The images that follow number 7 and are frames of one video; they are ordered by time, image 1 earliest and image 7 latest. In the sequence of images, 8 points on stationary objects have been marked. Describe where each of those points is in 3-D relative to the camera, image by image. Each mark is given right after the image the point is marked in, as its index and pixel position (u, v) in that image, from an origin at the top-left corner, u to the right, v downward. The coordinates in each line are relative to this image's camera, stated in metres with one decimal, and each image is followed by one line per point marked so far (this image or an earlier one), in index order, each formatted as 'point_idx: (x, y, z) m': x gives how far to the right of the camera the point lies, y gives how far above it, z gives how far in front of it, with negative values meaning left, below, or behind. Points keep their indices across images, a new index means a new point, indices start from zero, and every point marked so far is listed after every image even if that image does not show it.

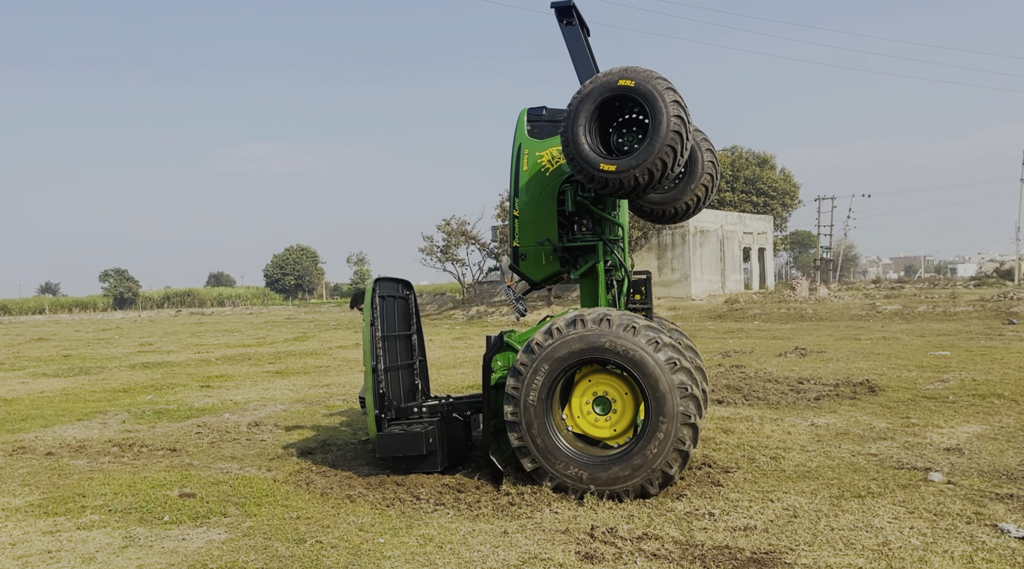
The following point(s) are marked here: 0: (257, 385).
0: (-5.4, -2.1, +18.7) m
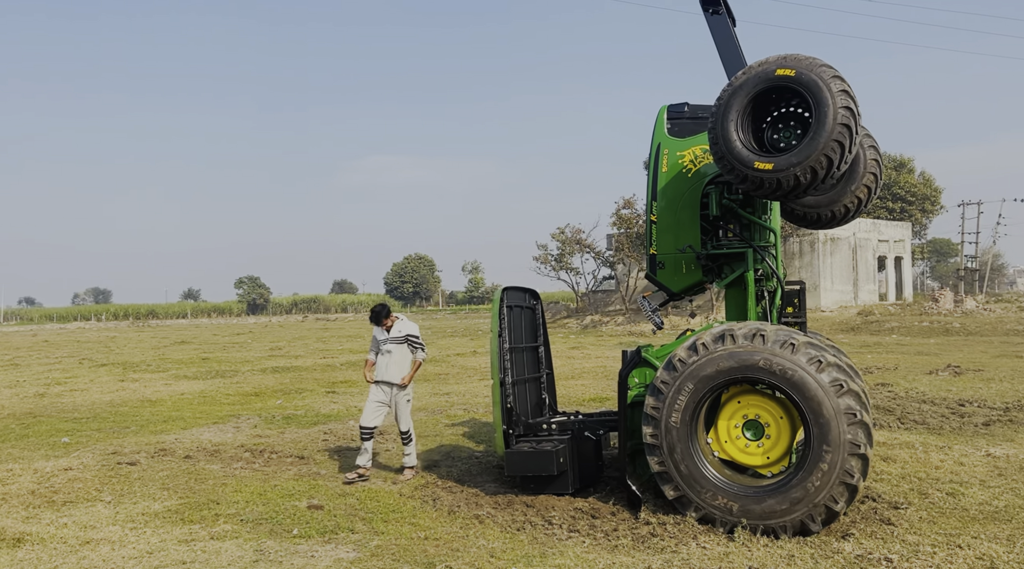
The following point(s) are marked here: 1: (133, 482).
0: (-2.8, -2.3, +18.8) m
1: (-4.4, -2.4, +10.5) m
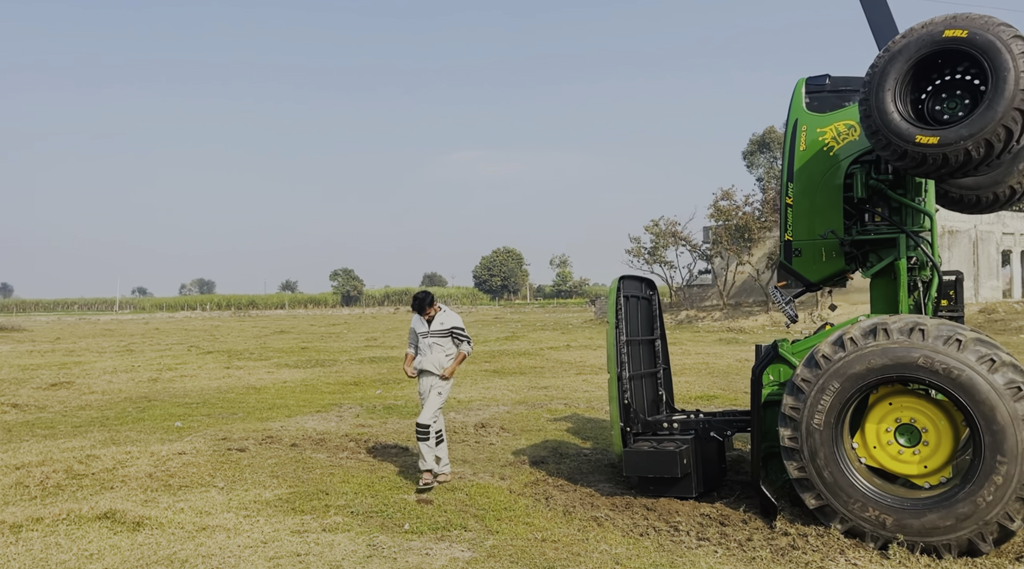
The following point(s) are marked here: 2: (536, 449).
0: (-0.7, -2.1, +18.6) m
1: (-3.2, -2.2, +10.5) m
2: (+0.3, -1.9, +10.1) m
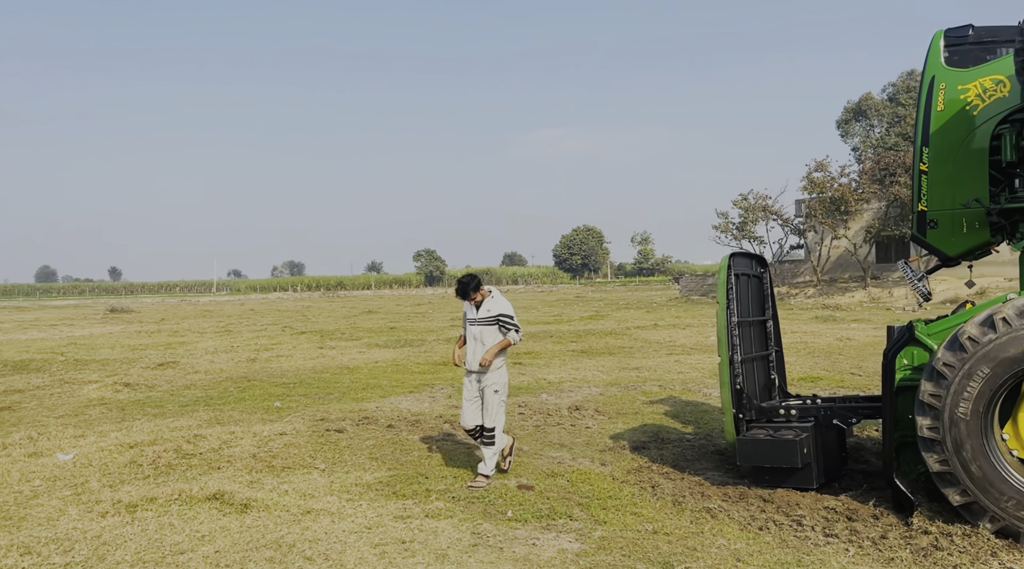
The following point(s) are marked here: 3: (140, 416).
0: (+1.1, -1.7, +18.3) m
1: (-2.0, -2.0, +10.5) m
2: (+1.4, -1.6, +9.7) m
3: (-5.9, -2.1, +14.0) m
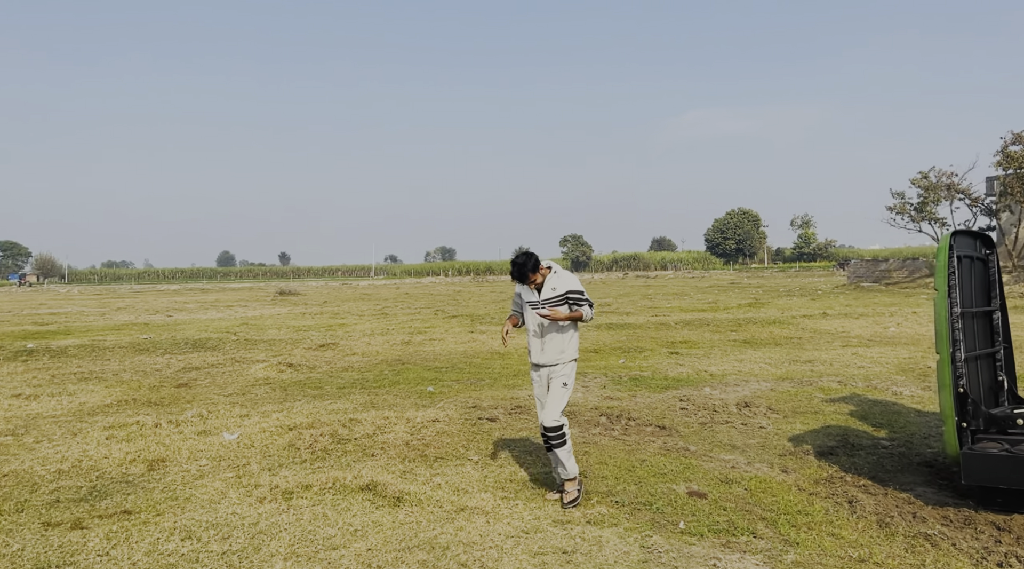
0: (+4.2, -1.4, +17.1) m
1: (-0.2, -1.8, +10.0) m
2: (+3.0, -1.5, +8.7) m
3: (-3.4, -1.8, +14.2) m
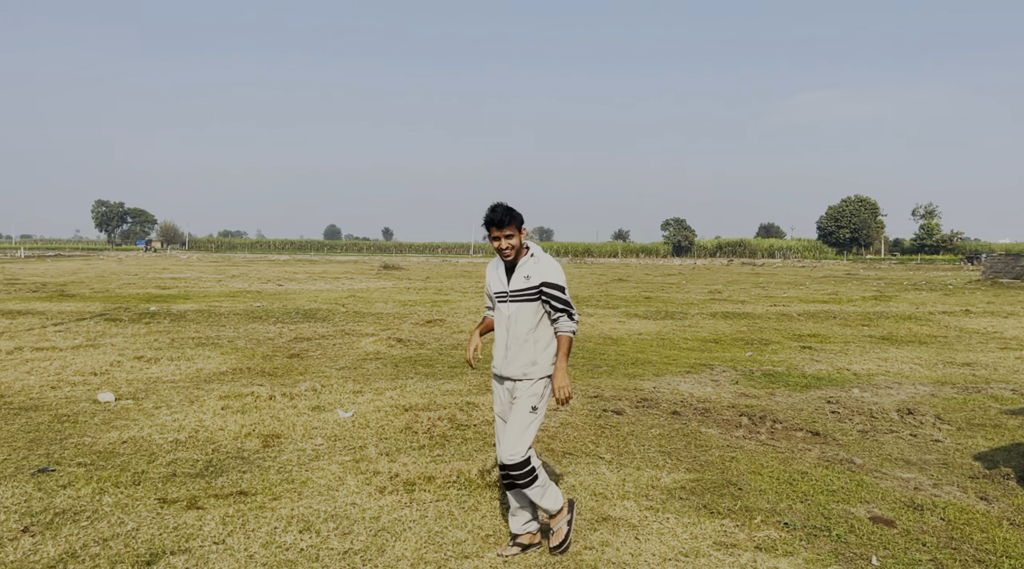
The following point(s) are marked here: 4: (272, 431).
0: (+6.4, -1.2, +15.7) m
1: (+1.2, -1.6, +9.1) m
2: (+4.3, -1.5, +7.5) m
3: (-1.6, -1.4, +13.6) m
4: (-2.7, -1.6, +9.7) m
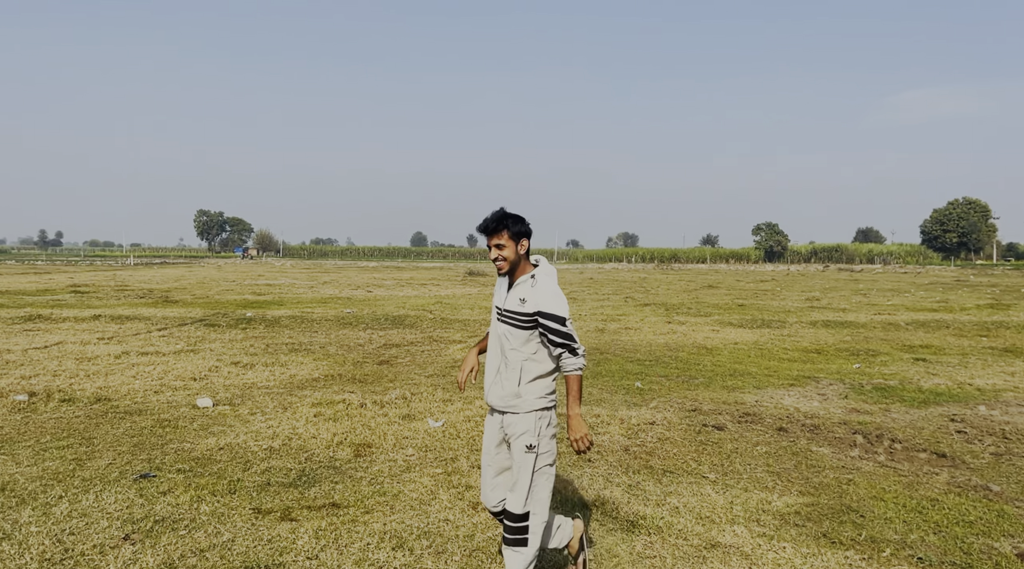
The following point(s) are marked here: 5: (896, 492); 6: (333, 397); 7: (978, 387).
0: (+8.0, -1.4, +14.7) m
1: (+2.2, -1.7, +8.6) m
2: (+5.0, -1.5, +6.6) m
3: (-0.1, -1.6, +13.4) m
4: (-1.6, -1.7, +9.5) m
5: (+3.2, -1.7, +7.2) m
6: (-2.4, -1.6, +11.9) m
7: (+6.6, -1.4, +12.4) m
